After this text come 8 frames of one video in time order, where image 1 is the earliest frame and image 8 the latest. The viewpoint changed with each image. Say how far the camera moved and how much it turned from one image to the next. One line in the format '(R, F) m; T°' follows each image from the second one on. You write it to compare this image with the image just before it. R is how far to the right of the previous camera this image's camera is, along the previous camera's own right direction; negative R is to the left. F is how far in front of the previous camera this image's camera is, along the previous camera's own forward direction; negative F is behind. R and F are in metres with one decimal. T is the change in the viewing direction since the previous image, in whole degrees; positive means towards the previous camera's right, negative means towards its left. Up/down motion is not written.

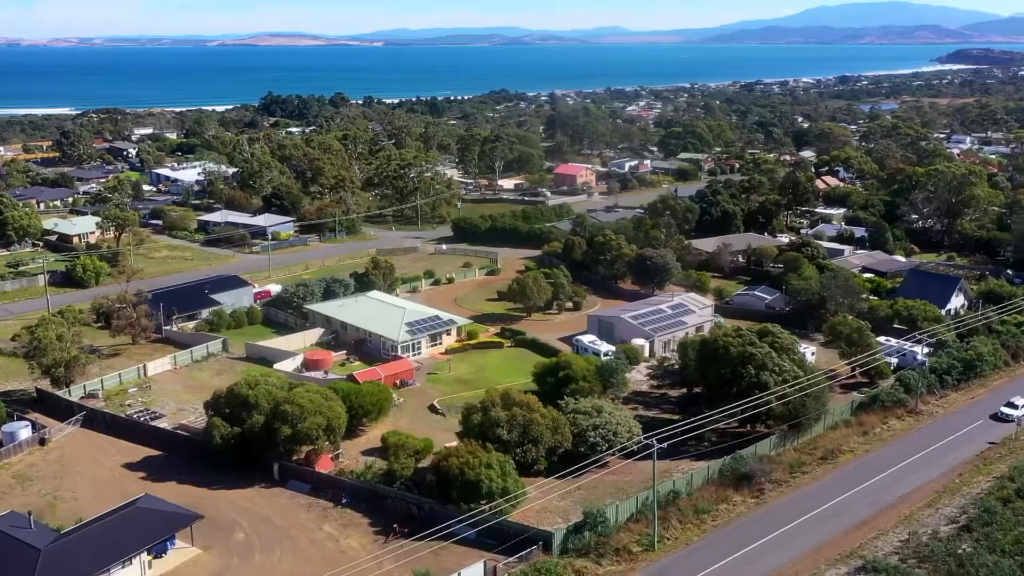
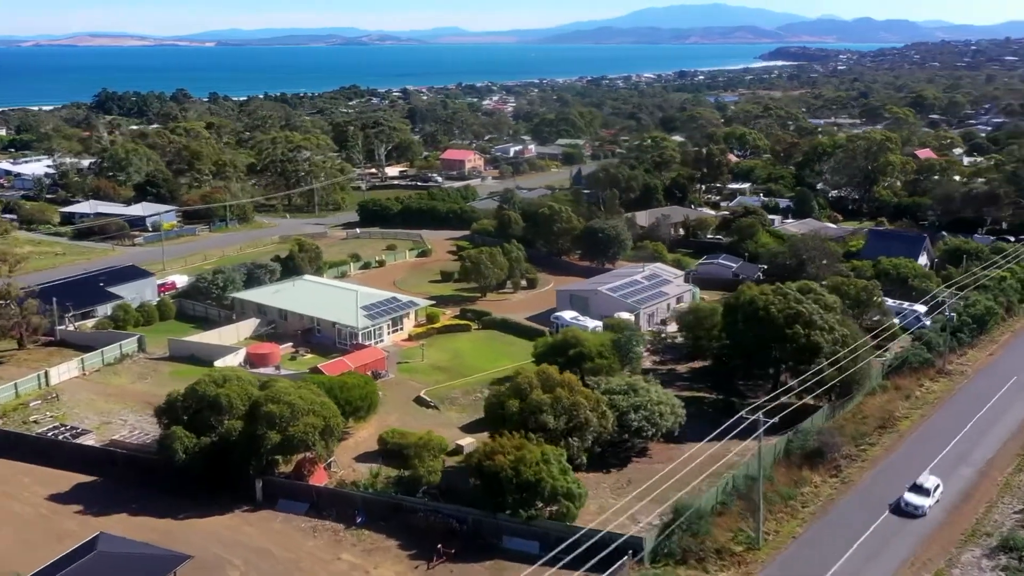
(-5.8, +6.7) m; +9°
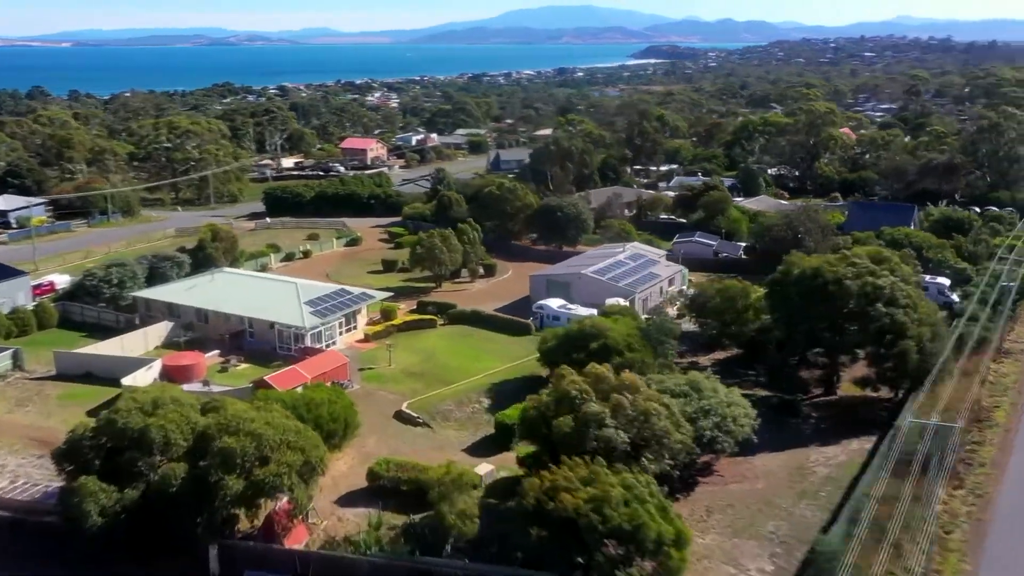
(-3.7, +8.0) m; +7°
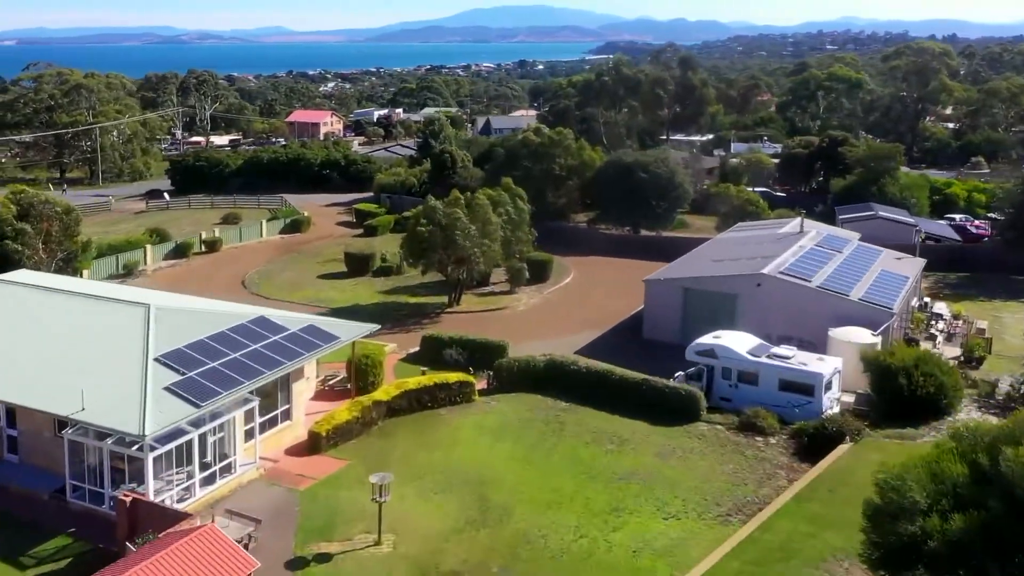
(-3.2, +21.3) m; +3°
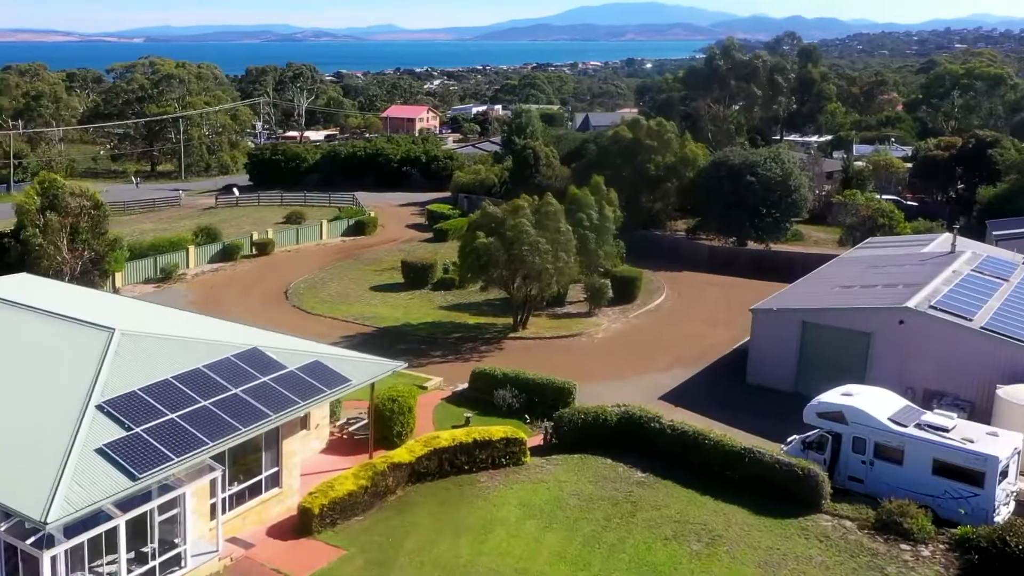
(+0.5, +3.7) m; -6°
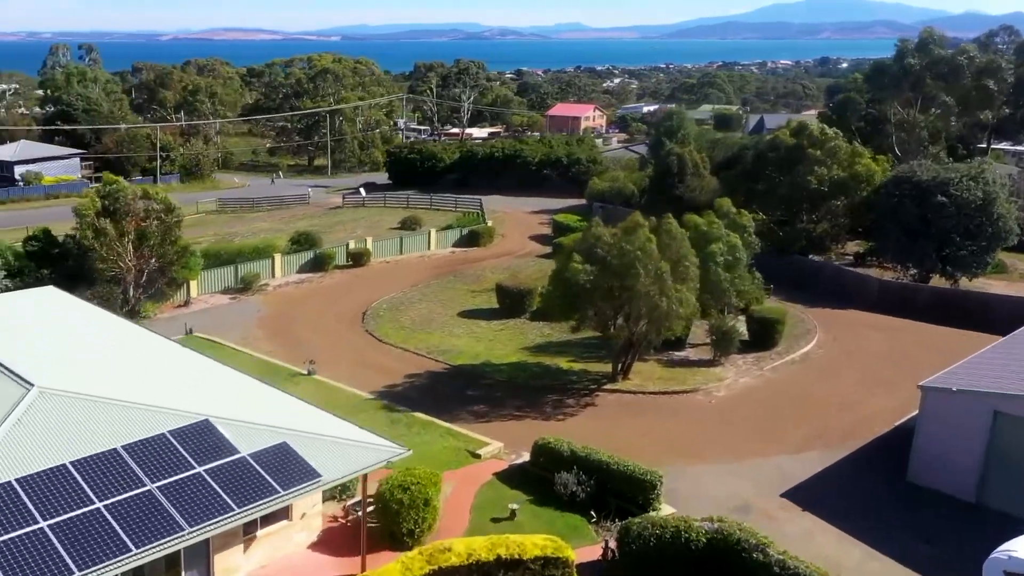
(+1.3, +3.7) m; -11°
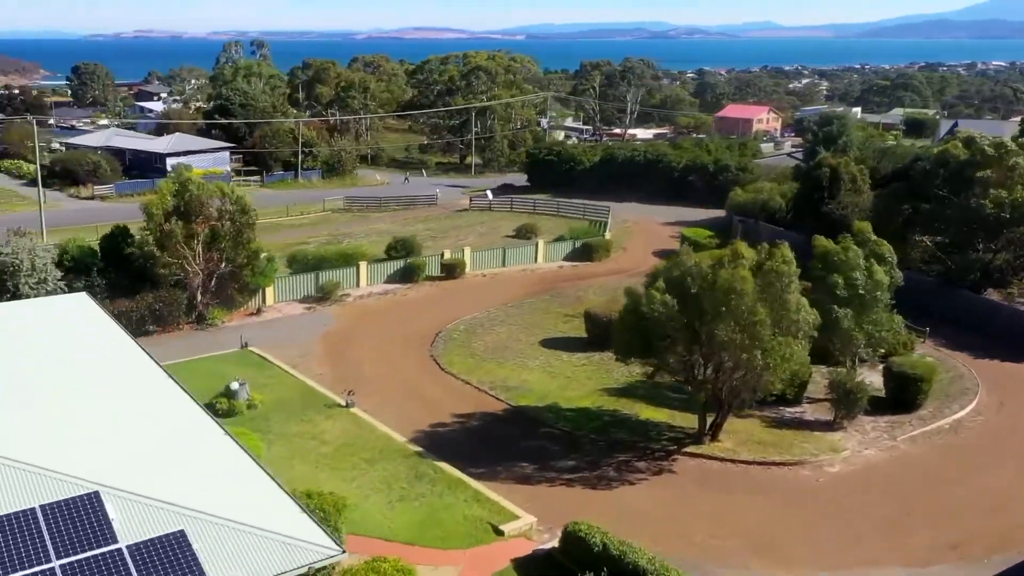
(+1.5, +2.6) m; -11°
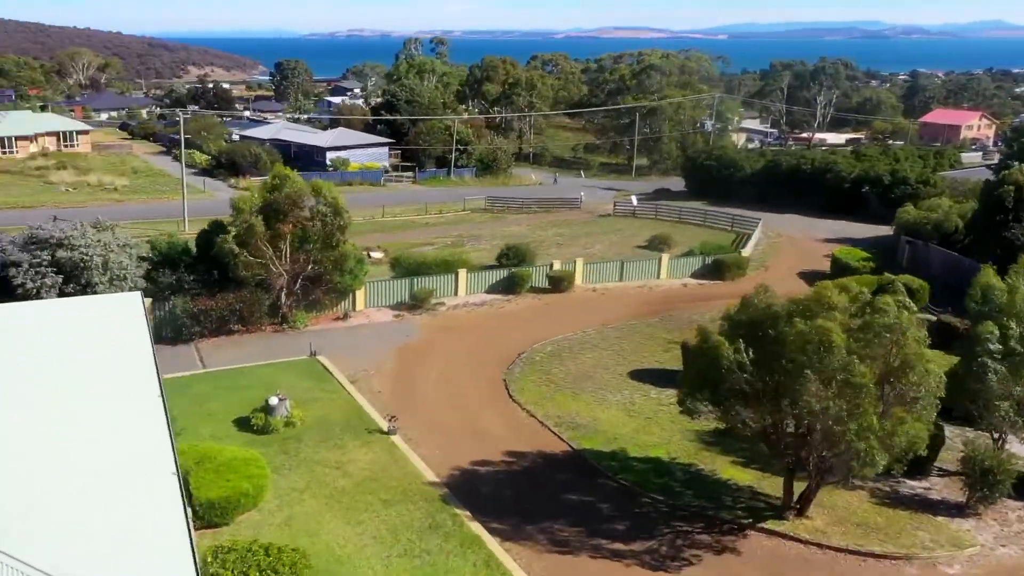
(+1.6, +1.9) m; -12°
